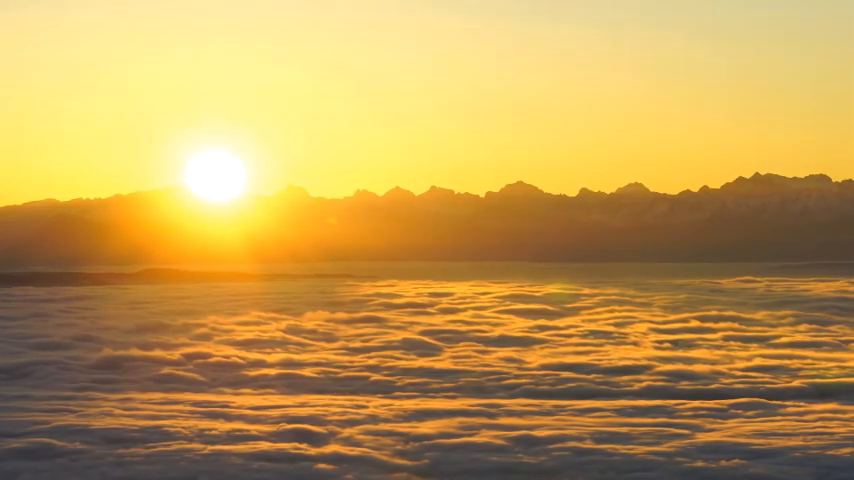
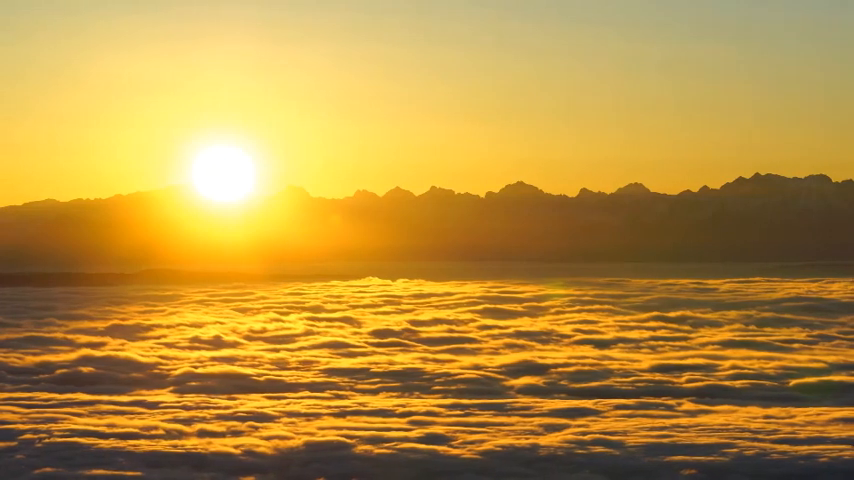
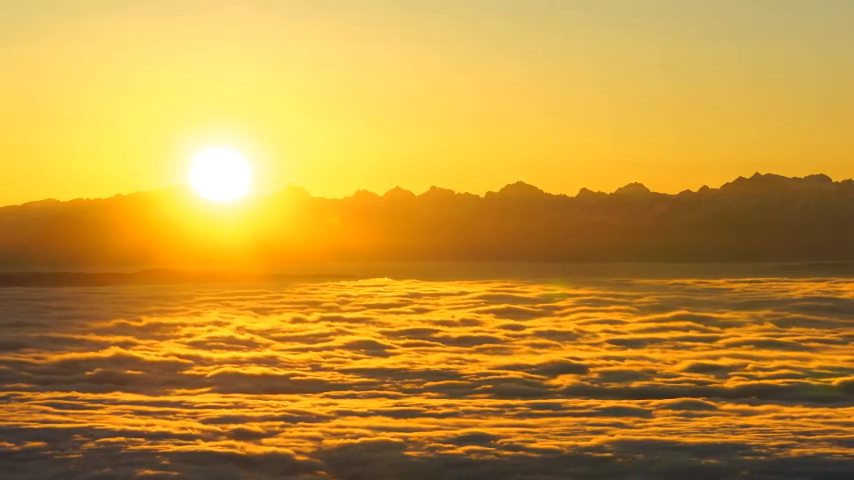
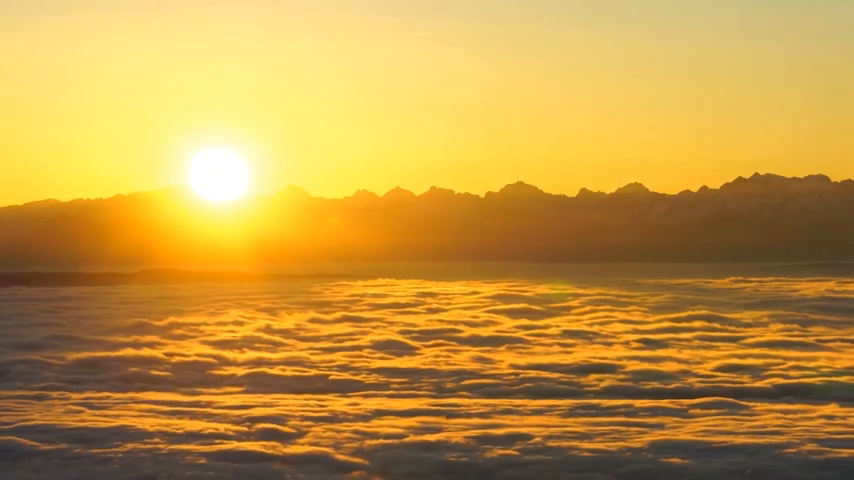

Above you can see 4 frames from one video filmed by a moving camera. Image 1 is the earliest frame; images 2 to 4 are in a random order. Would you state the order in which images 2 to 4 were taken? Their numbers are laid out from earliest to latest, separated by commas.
4, 3, 2
